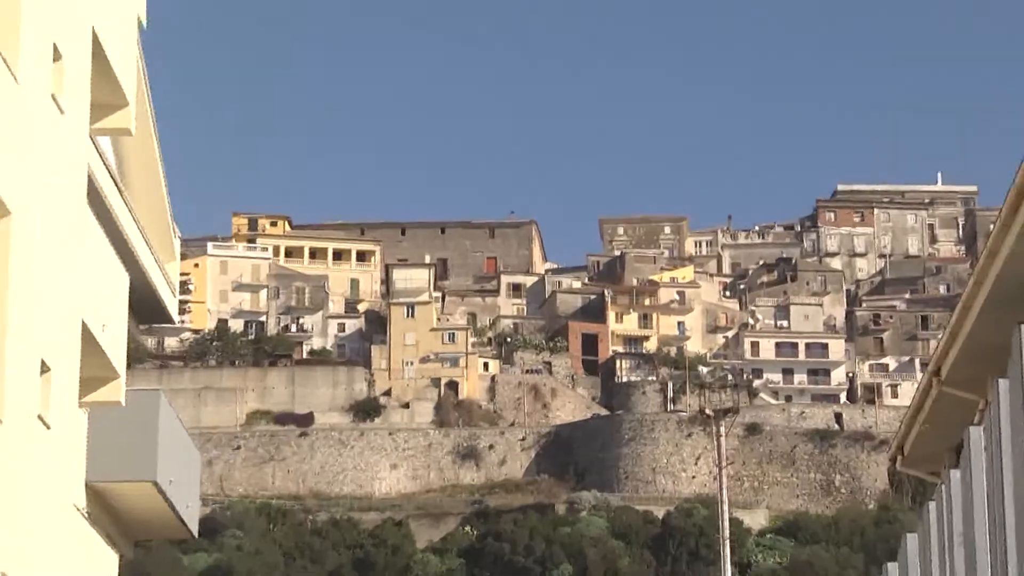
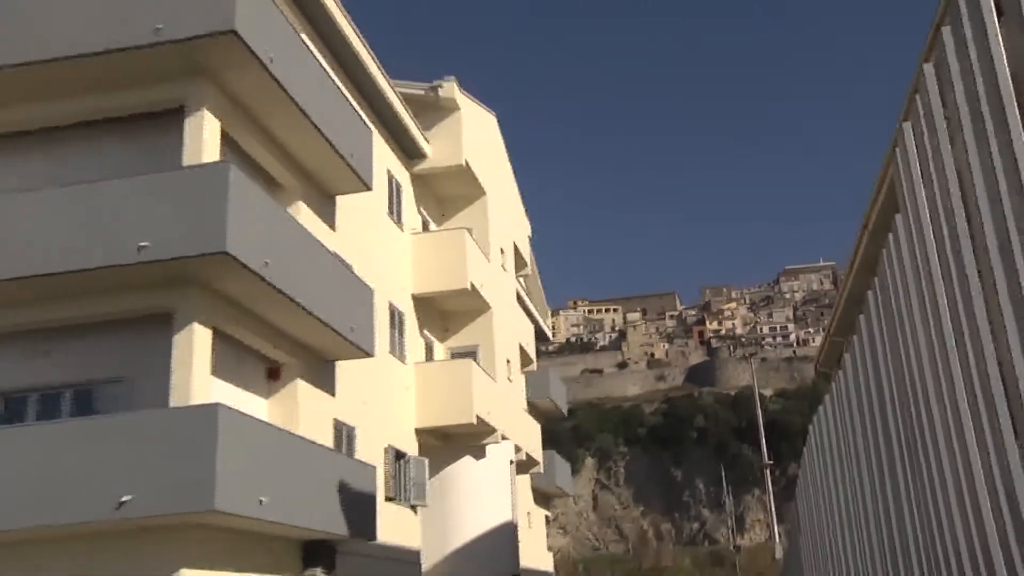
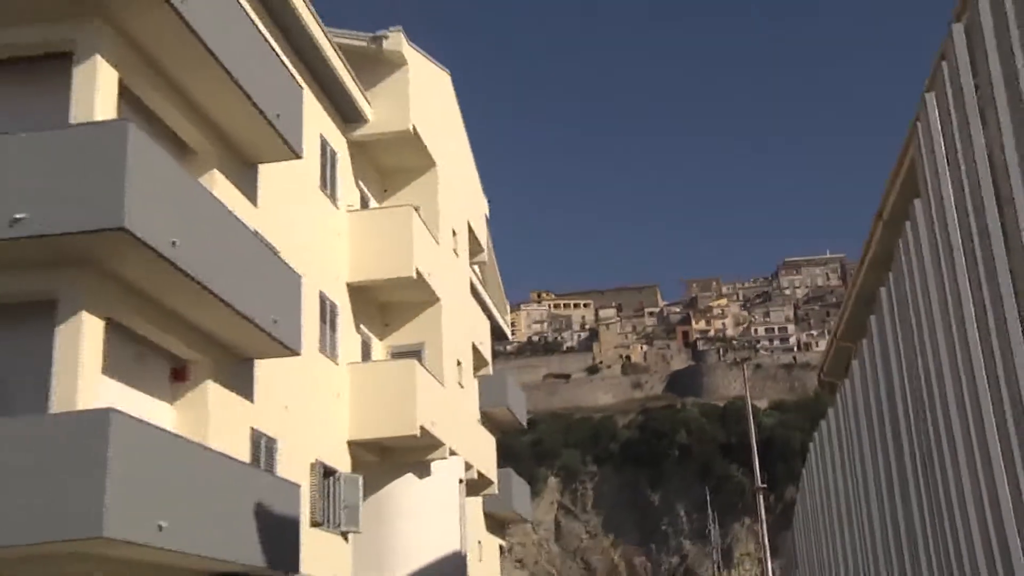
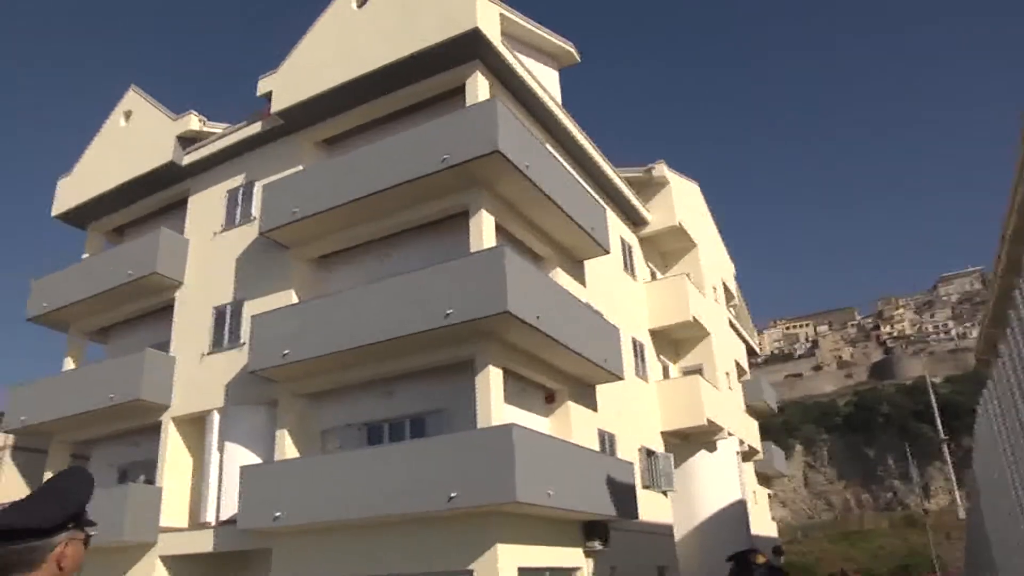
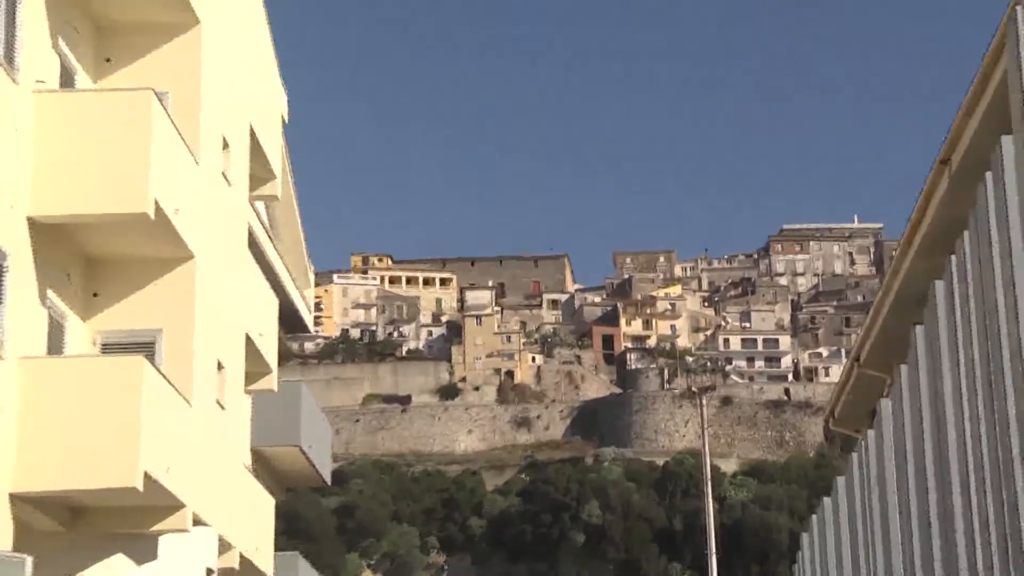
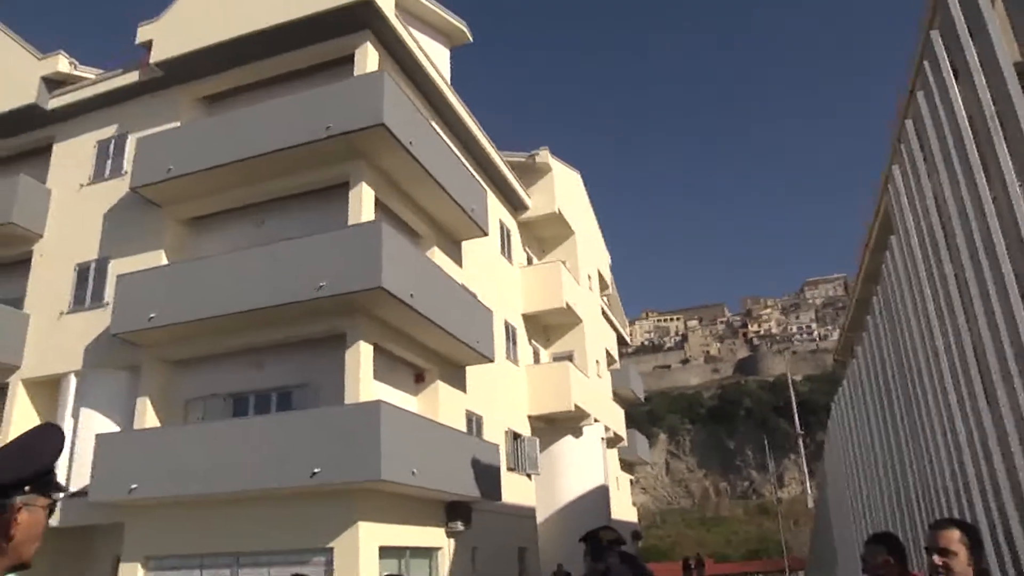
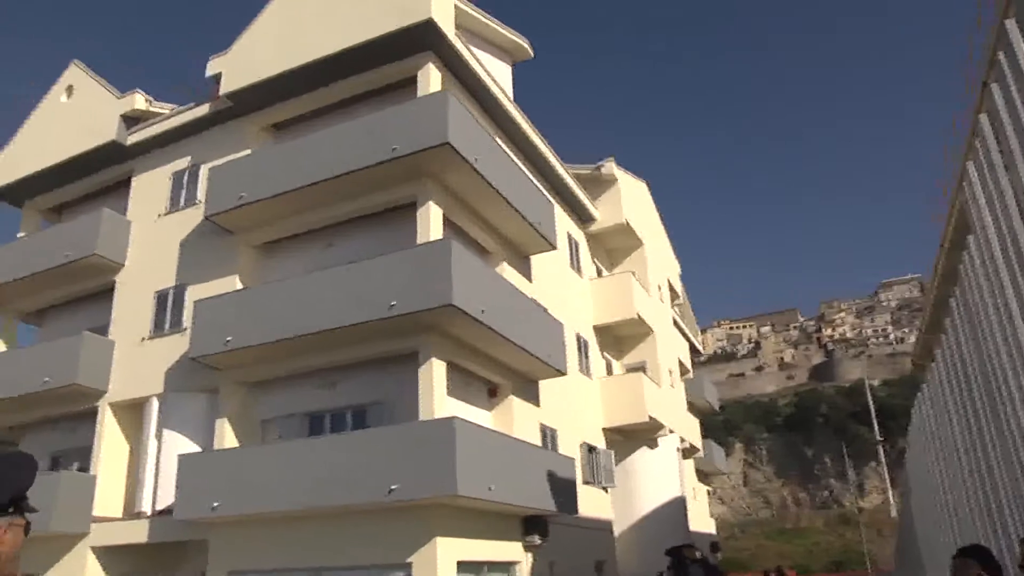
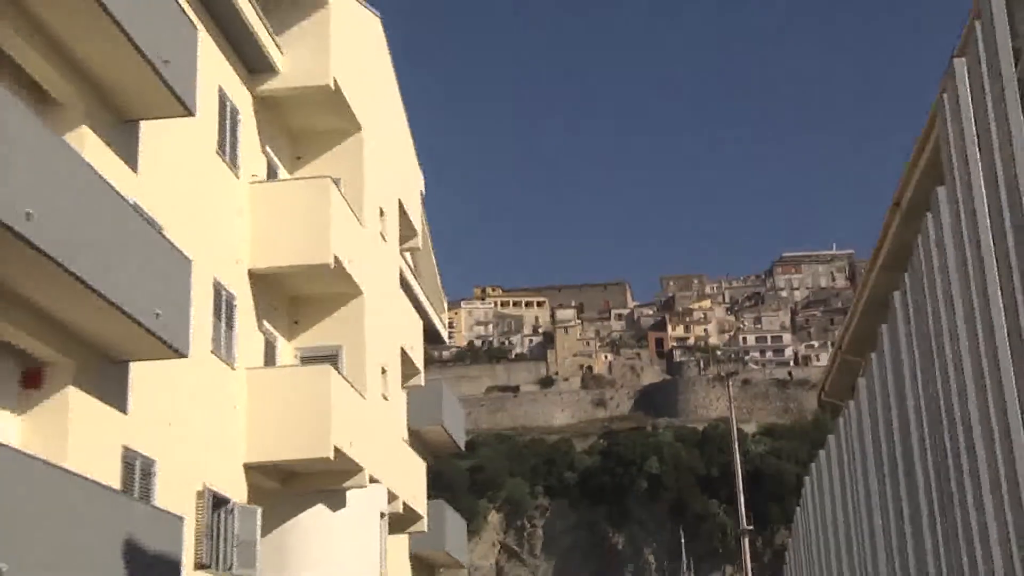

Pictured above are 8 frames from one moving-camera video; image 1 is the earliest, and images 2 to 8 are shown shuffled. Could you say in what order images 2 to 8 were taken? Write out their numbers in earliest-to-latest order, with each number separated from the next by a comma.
5, 8, 3, 2, 6, 7, 4
